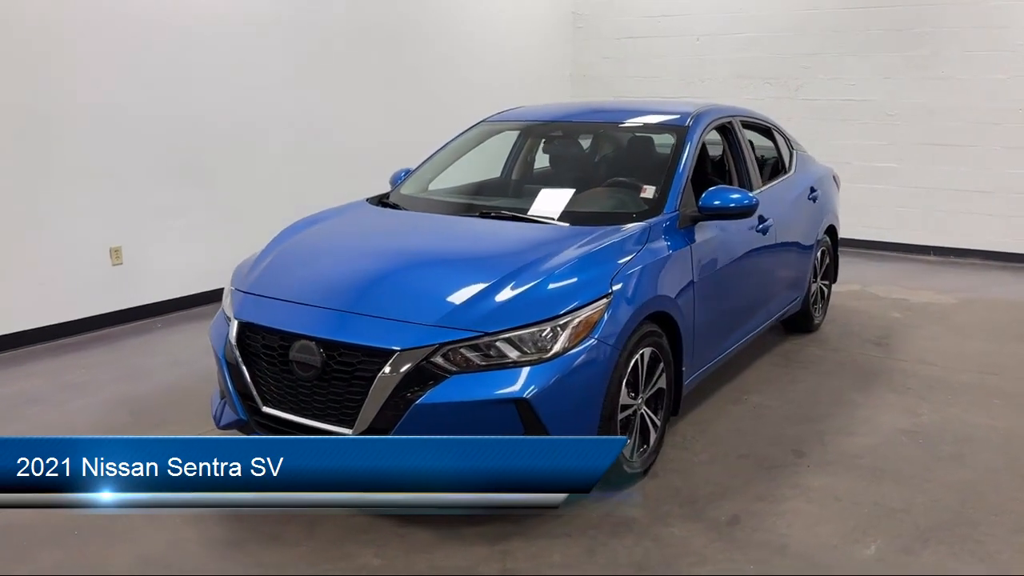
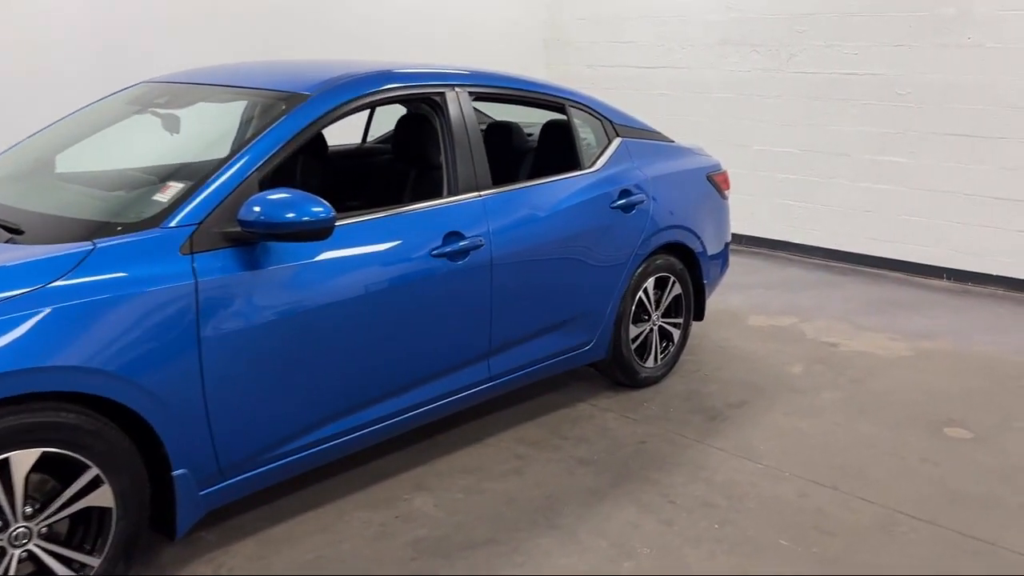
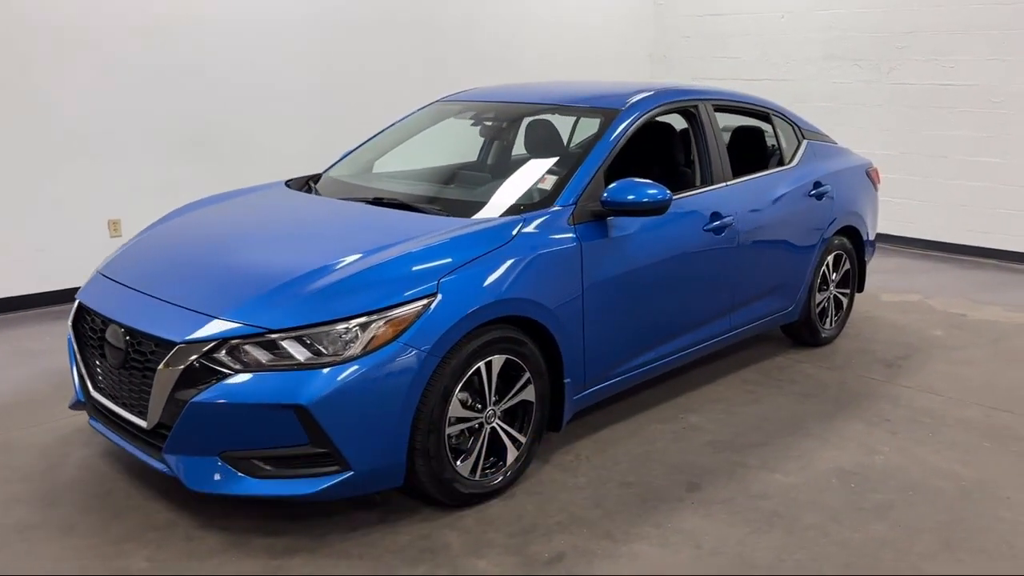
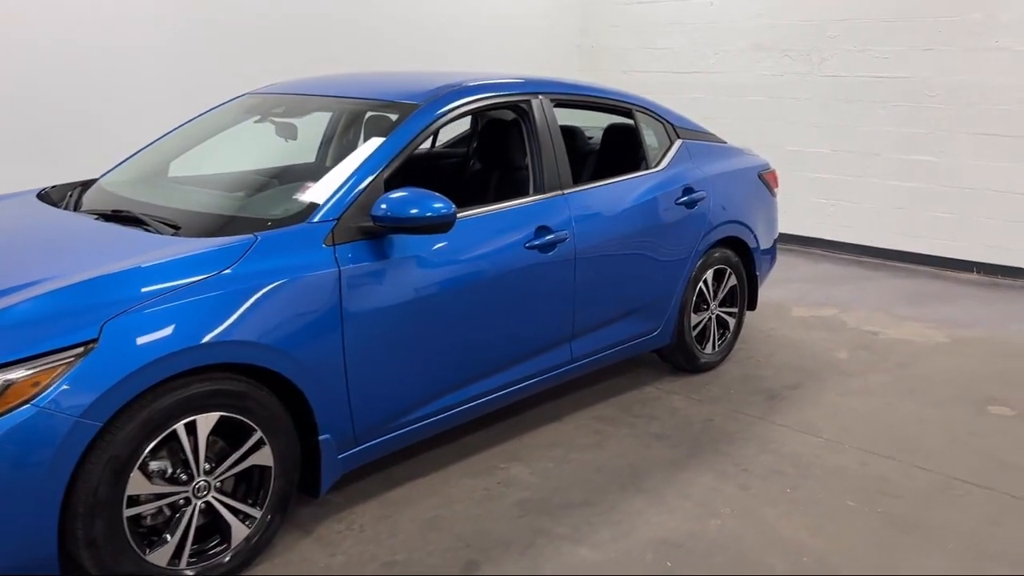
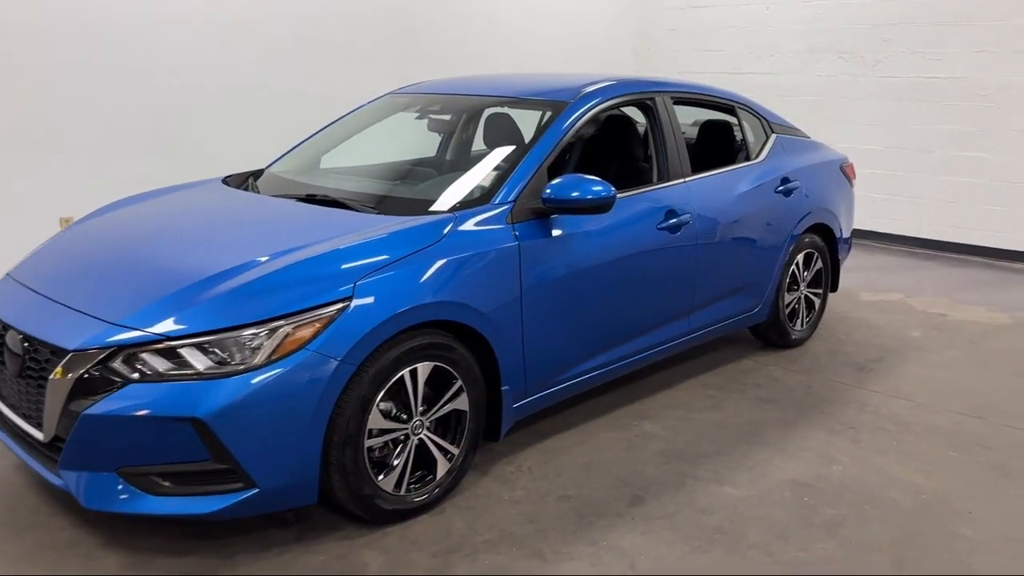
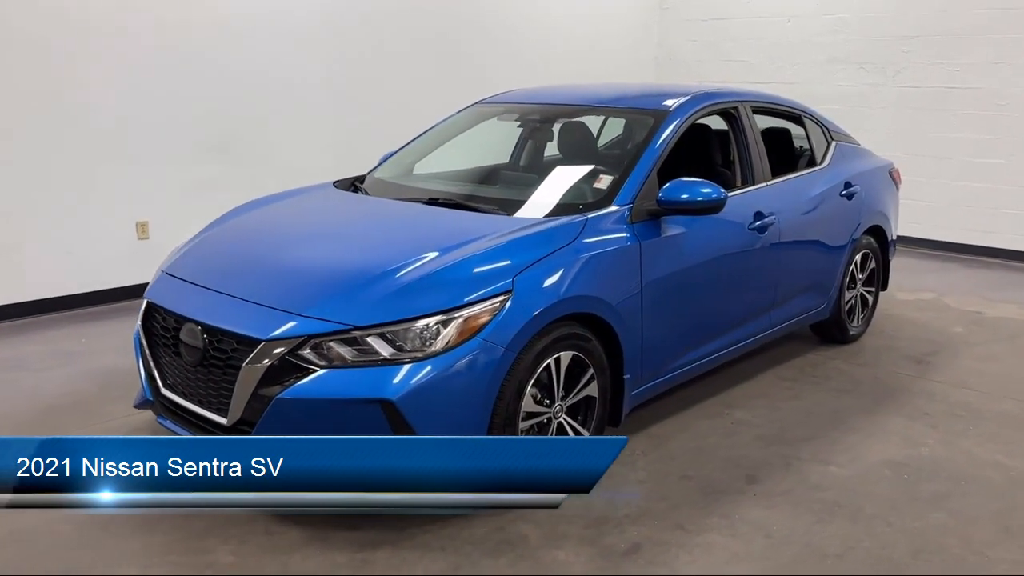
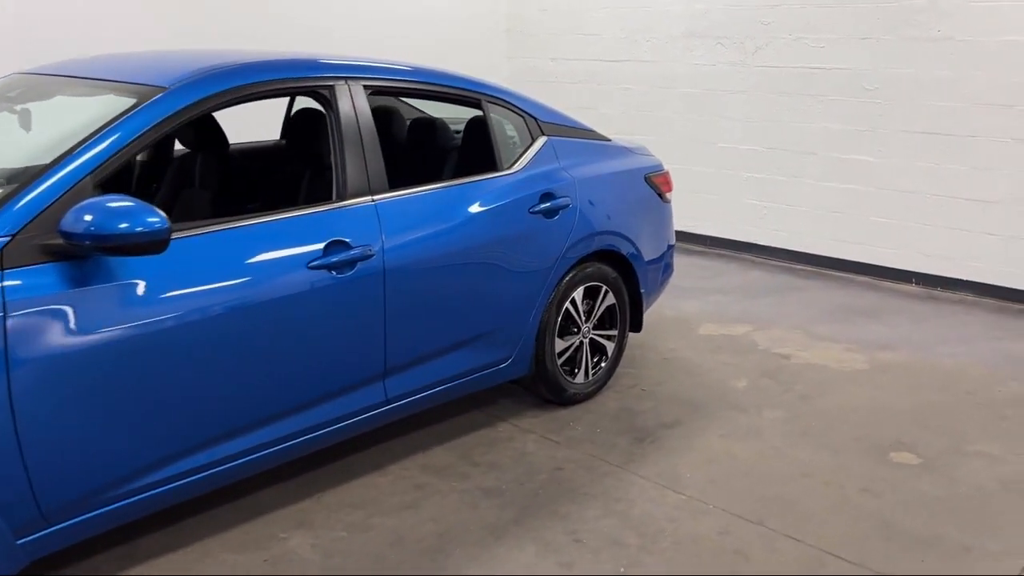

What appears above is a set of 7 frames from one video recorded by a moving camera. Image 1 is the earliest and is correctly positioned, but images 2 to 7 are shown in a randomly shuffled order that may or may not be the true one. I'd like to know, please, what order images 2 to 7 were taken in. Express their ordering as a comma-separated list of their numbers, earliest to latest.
6, 3, 5, 4, 2, 7
